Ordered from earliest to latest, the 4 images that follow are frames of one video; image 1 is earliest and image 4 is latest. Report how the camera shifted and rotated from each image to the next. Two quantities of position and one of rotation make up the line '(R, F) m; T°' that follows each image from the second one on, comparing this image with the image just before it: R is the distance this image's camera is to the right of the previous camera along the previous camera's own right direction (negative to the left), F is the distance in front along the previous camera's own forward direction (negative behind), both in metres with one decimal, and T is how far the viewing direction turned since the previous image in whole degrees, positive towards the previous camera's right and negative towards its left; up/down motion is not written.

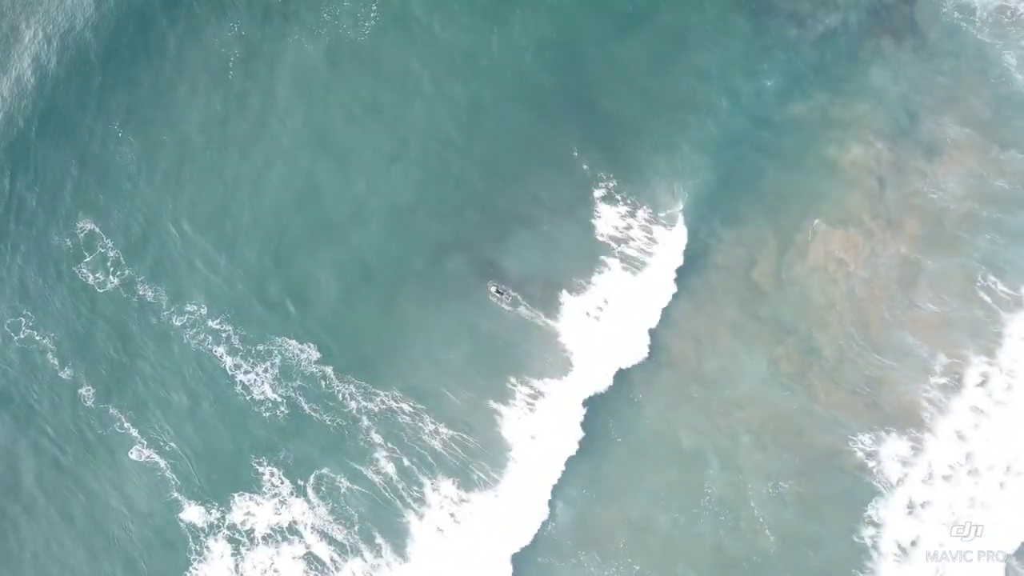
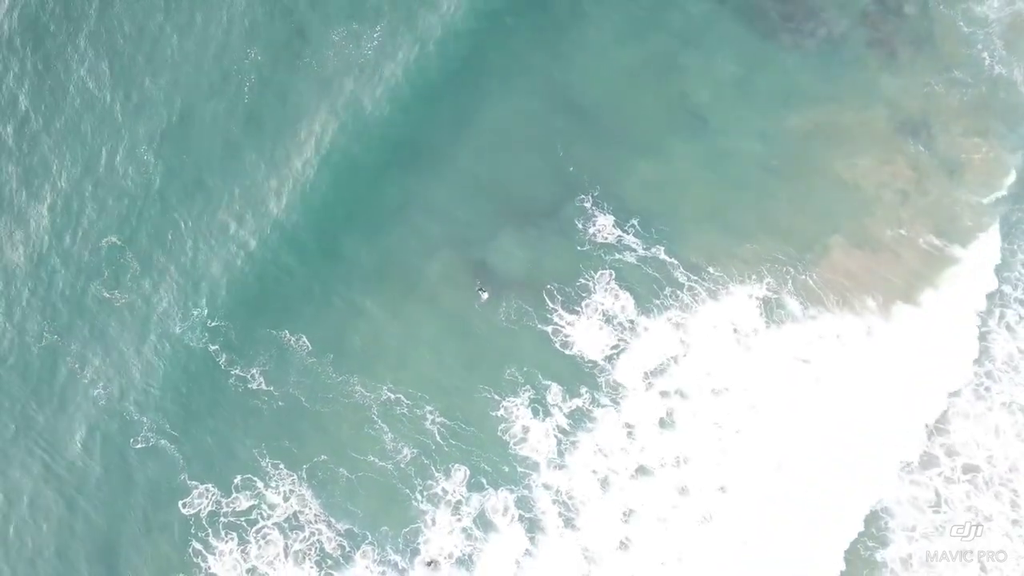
(-1.9, -1.1) m; +2°
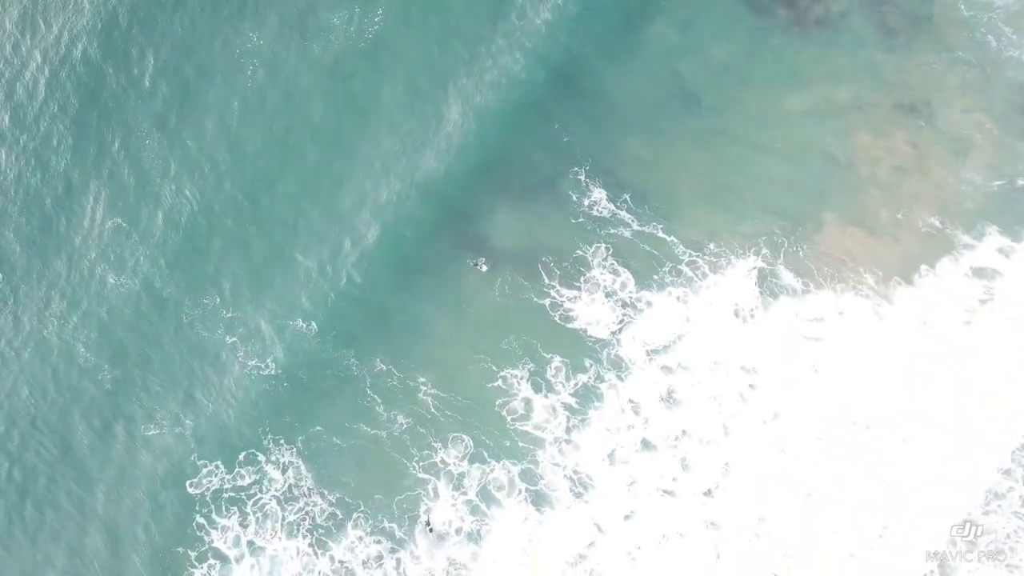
(-1.3, -0.2) m; +1°
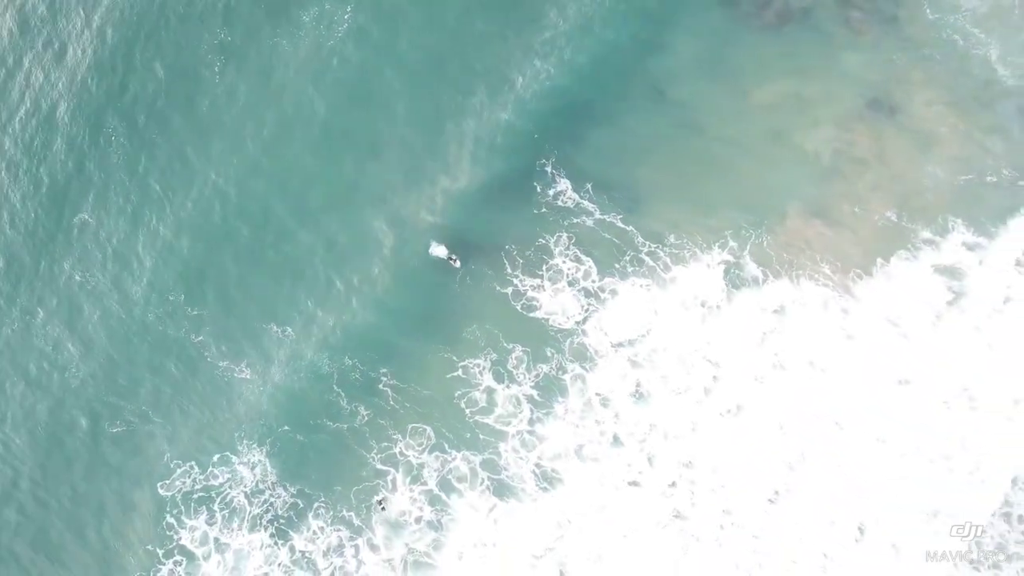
(0.0, +0.6) m; +2°
